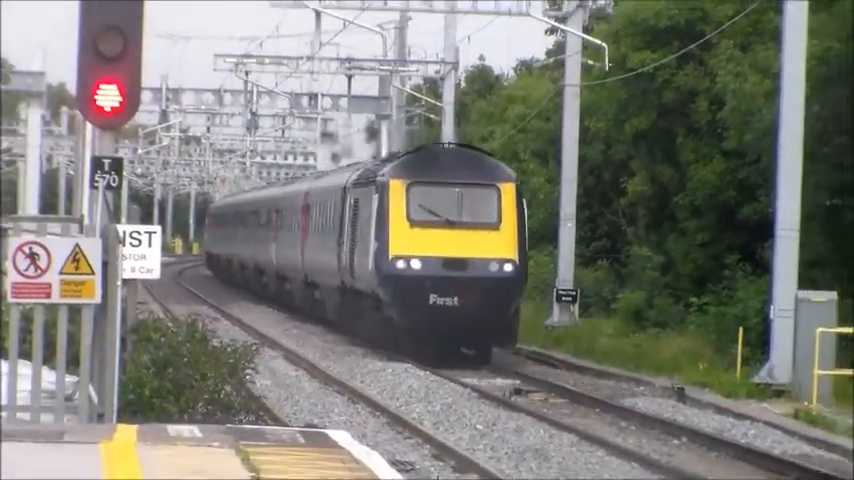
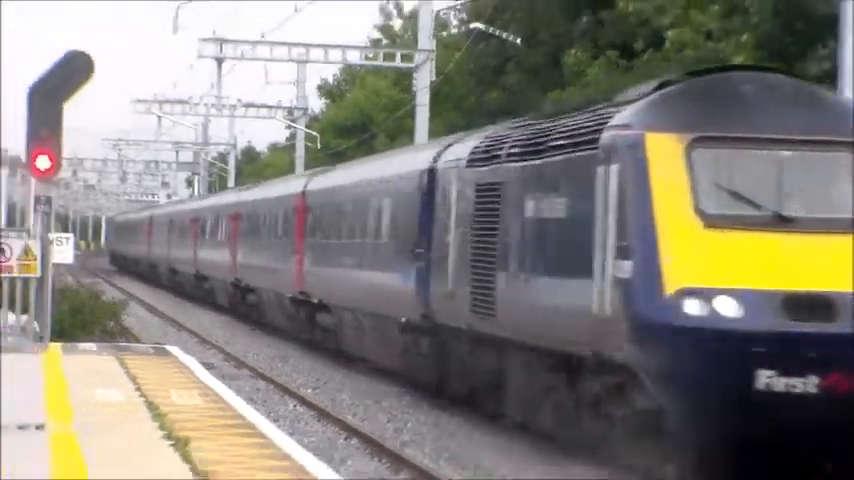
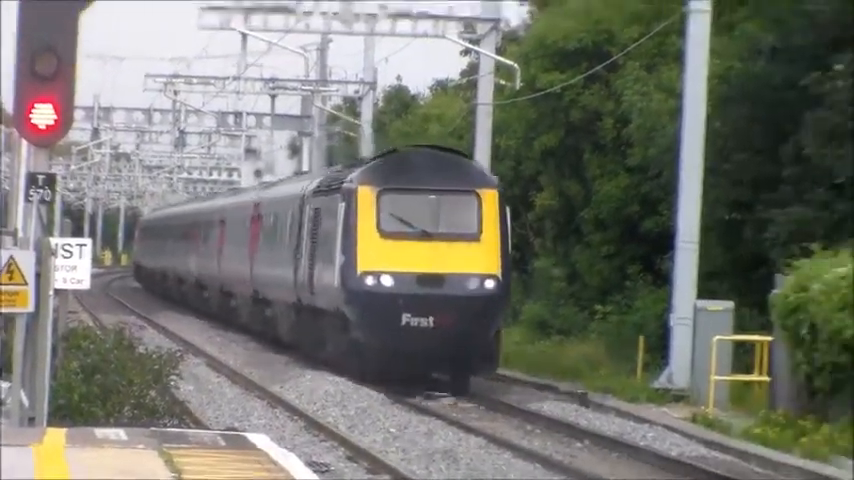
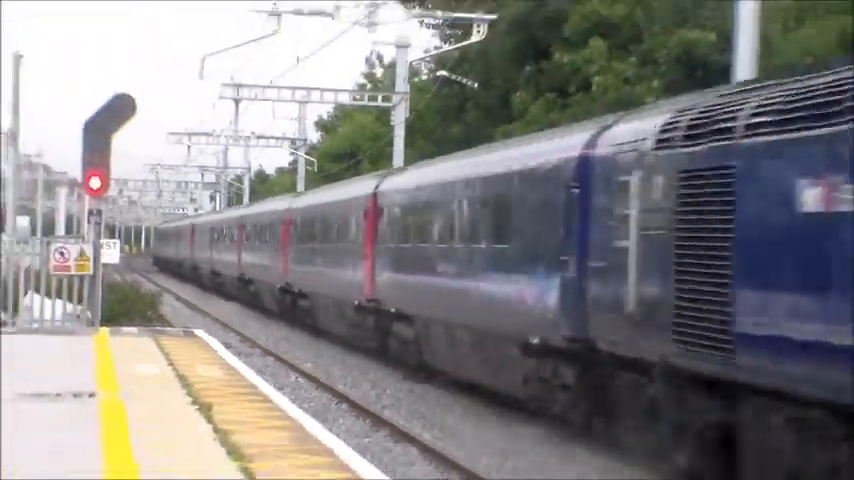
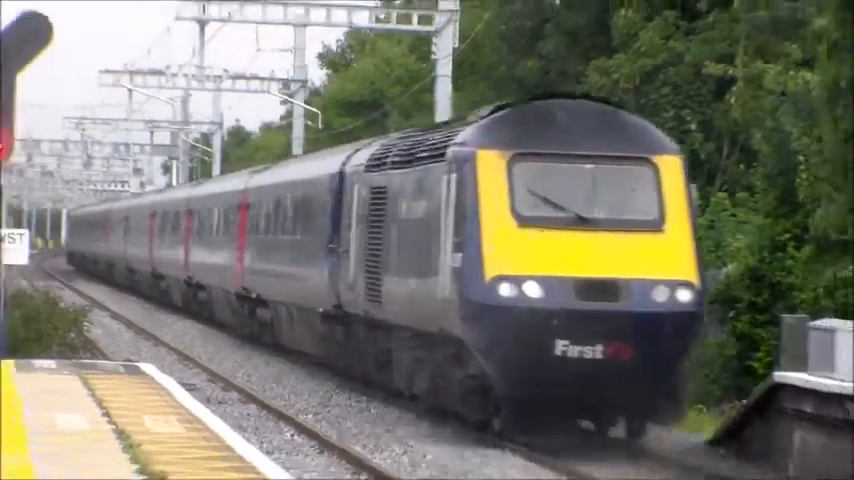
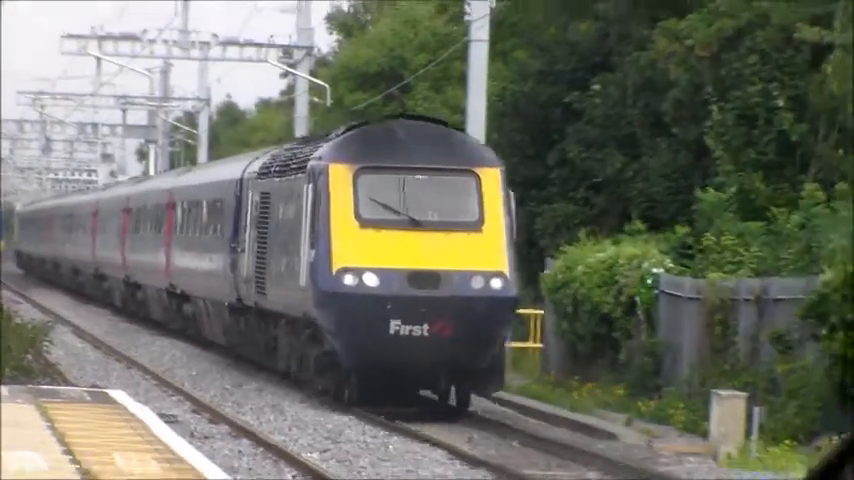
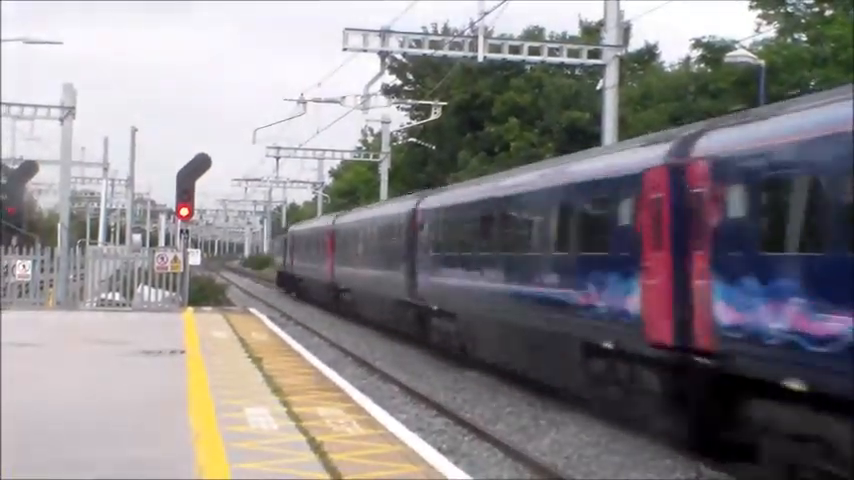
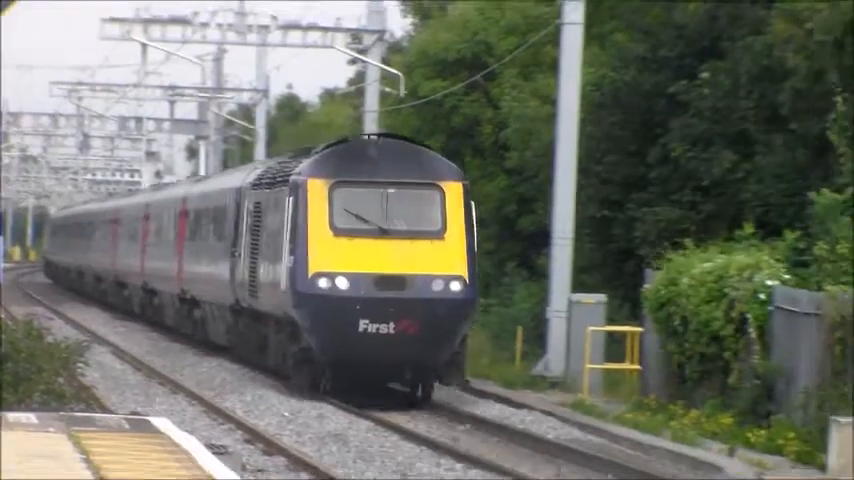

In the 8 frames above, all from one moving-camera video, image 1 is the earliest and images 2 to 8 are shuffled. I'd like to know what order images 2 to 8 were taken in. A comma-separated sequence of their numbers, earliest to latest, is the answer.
3, 8, 6, 5, 2, 4, 7
